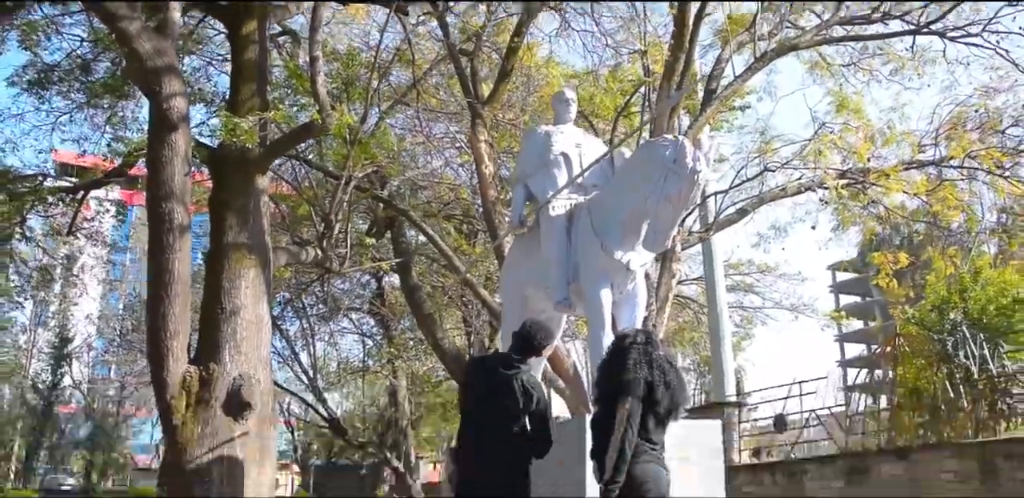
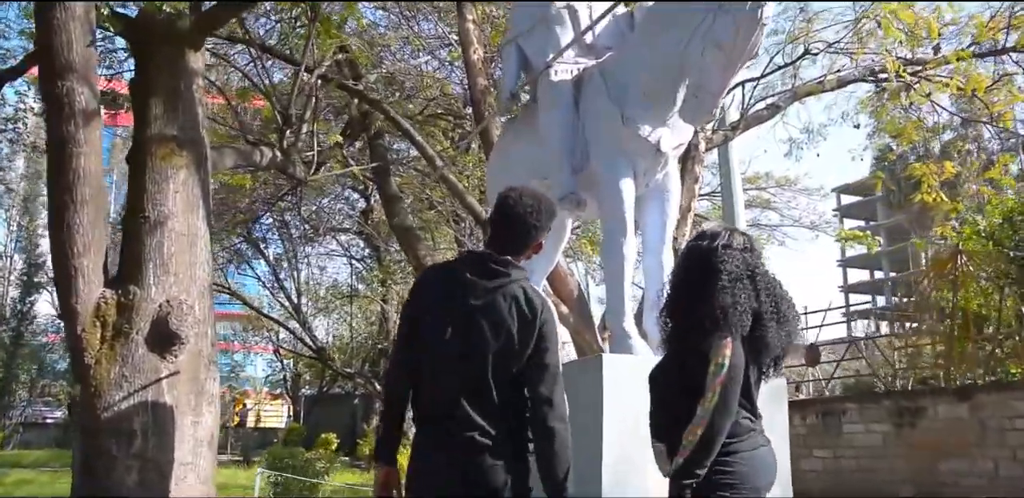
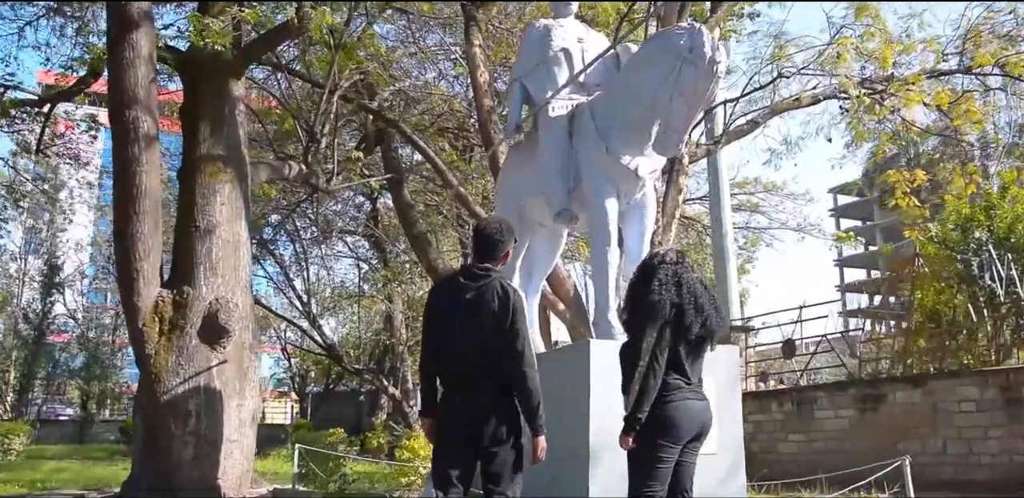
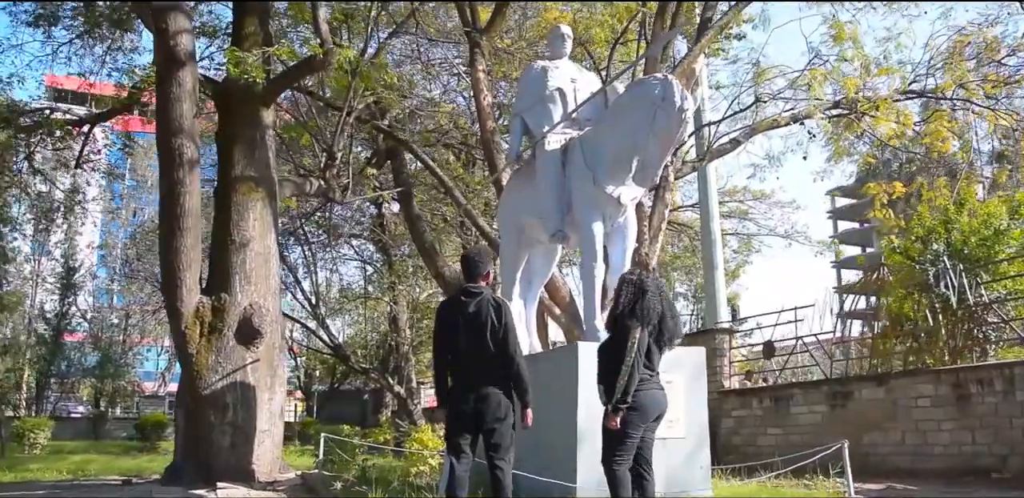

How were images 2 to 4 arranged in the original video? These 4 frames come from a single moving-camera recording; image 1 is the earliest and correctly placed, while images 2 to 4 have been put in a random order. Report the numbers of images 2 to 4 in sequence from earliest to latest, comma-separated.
4, 3, 2
